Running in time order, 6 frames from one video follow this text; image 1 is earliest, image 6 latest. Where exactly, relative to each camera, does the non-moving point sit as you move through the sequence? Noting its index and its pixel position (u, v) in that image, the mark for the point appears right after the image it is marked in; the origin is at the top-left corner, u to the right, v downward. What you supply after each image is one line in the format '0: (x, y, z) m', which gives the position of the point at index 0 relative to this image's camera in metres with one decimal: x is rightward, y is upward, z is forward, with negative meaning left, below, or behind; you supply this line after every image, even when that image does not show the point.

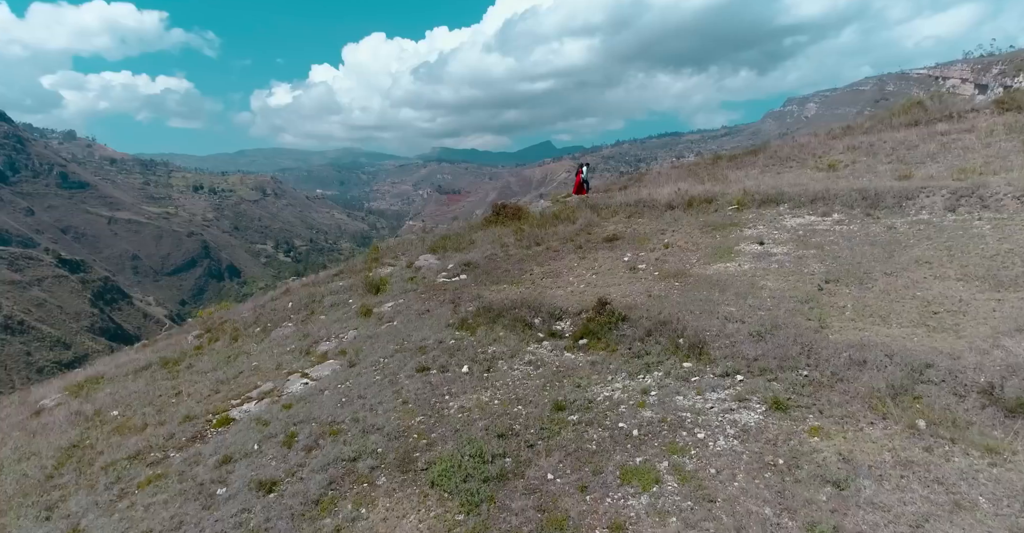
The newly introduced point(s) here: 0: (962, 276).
0: (+6.9, -0.2, +8.8) m
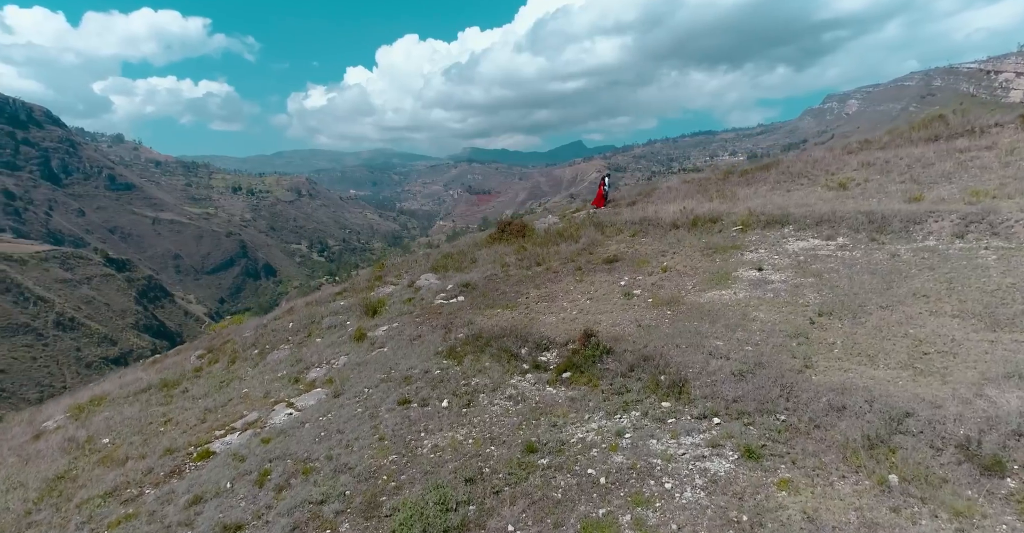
0: (+6.6, -0.7, +8.6) m
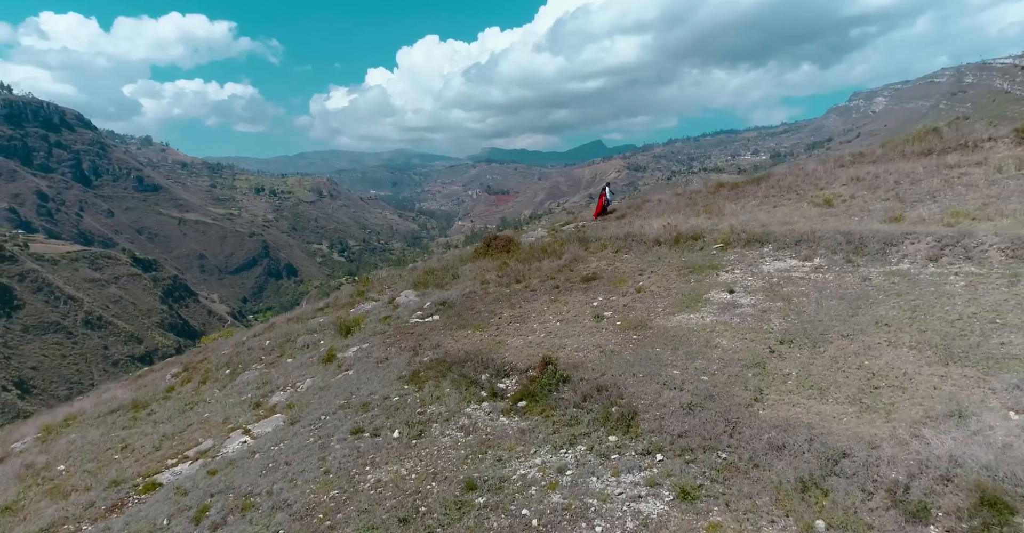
0: (+5.9, -1.2, +8.6) m
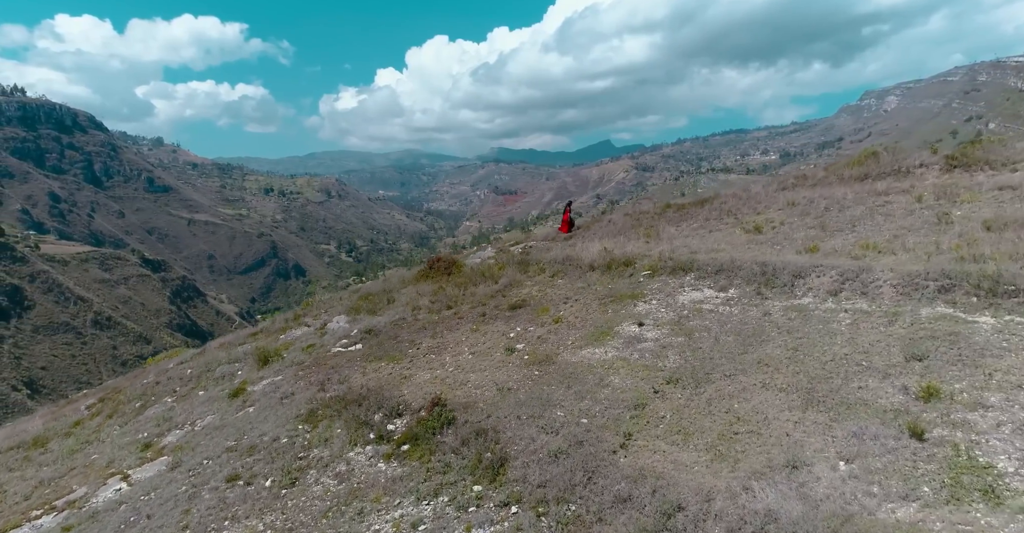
0: (+4.1, -1.8, +8.8) m
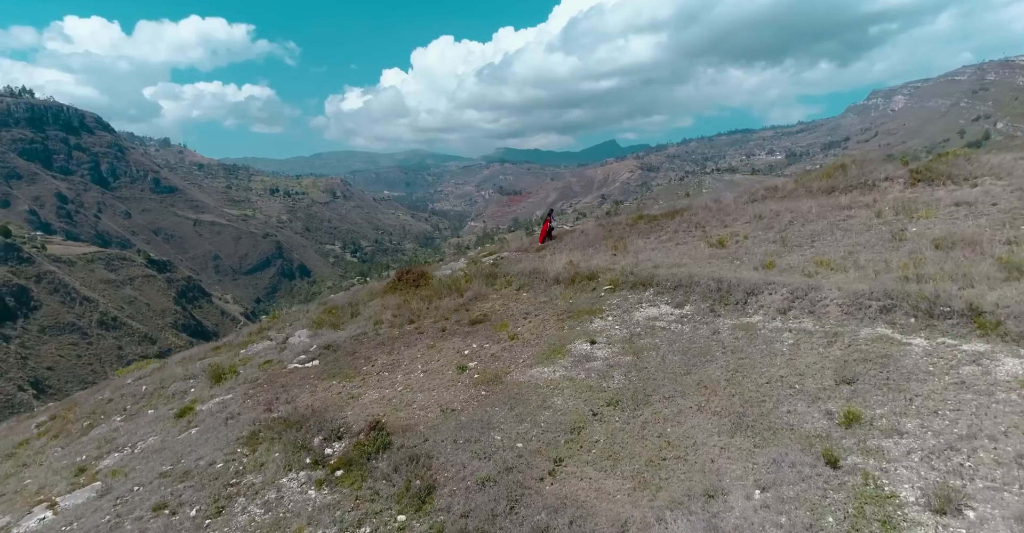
0: (+3.2, -2.2, +8.9) m
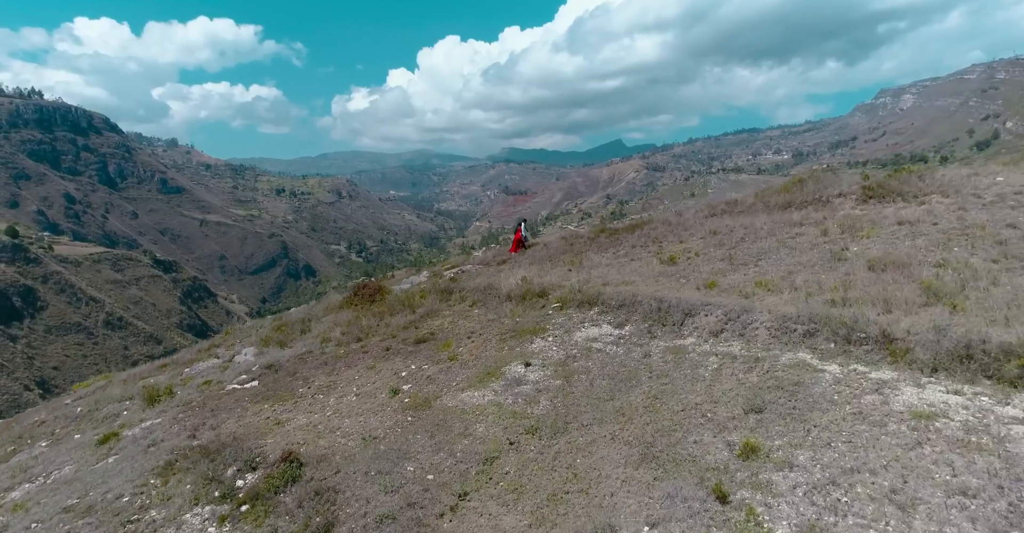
0: (+1.8, -2.7, +9.0) m
